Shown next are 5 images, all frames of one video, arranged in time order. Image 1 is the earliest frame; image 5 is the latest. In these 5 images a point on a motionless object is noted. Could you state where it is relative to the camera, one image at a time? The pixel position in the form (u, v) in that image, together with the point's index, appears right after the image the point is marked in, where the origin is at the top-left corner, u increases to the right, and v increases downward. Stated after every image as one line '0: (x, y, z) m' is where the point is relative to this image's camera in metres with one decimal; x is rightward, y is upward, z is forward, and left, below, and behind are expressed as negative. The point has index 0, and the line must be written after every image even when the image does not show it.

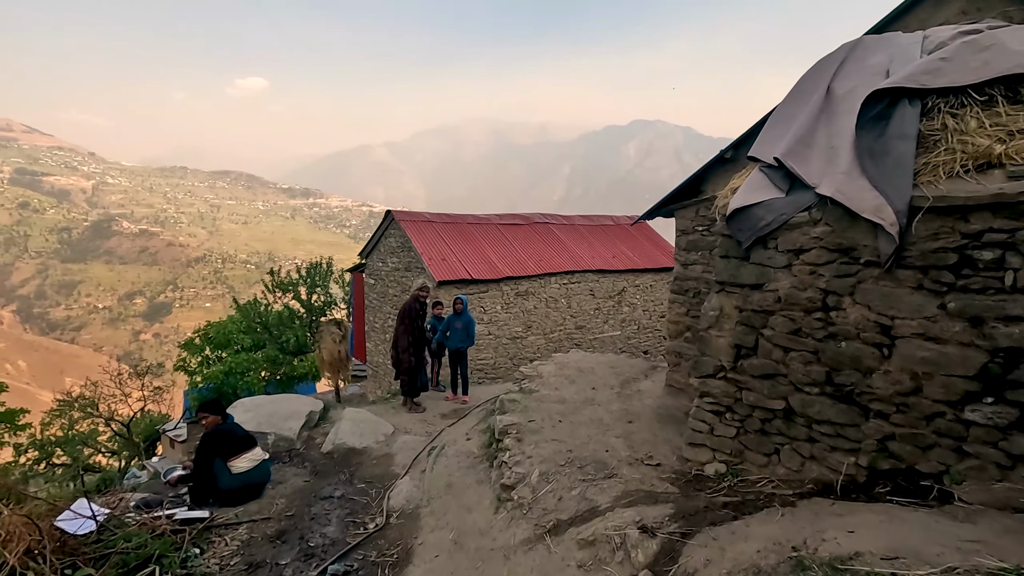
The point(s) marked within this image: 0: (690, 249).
0: (+1.9, +0.4, +5.6) m
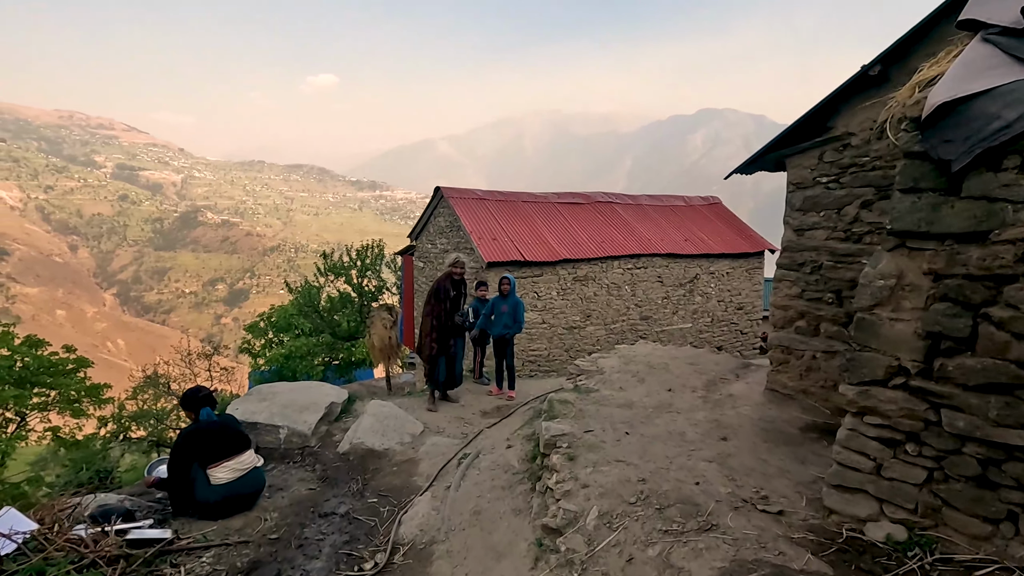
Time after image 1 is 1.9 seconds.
0: (+2.3, +0.6, +4.2) m
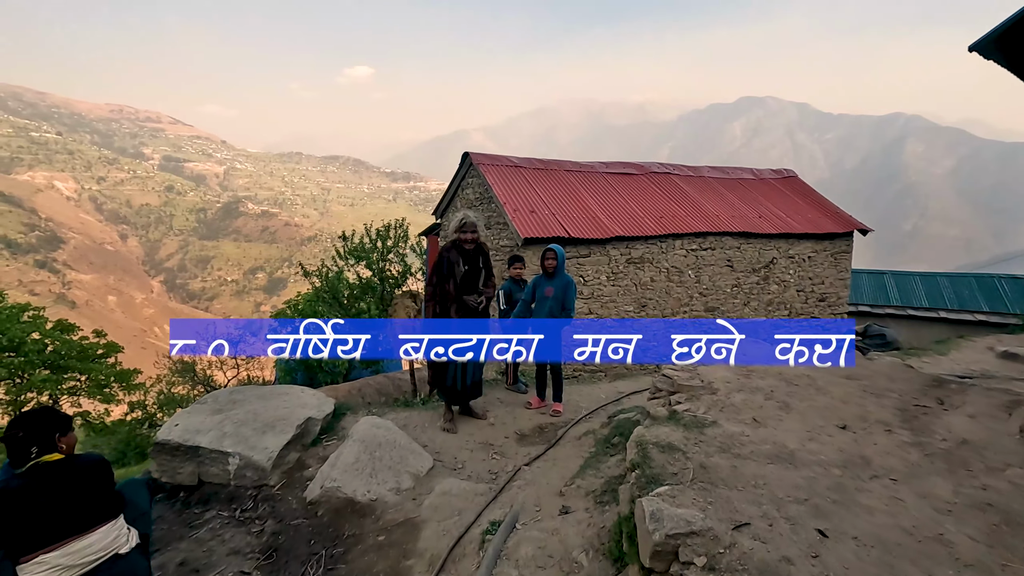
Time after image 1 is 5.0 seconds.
0: (+2.6, +0.8, +2.1) m
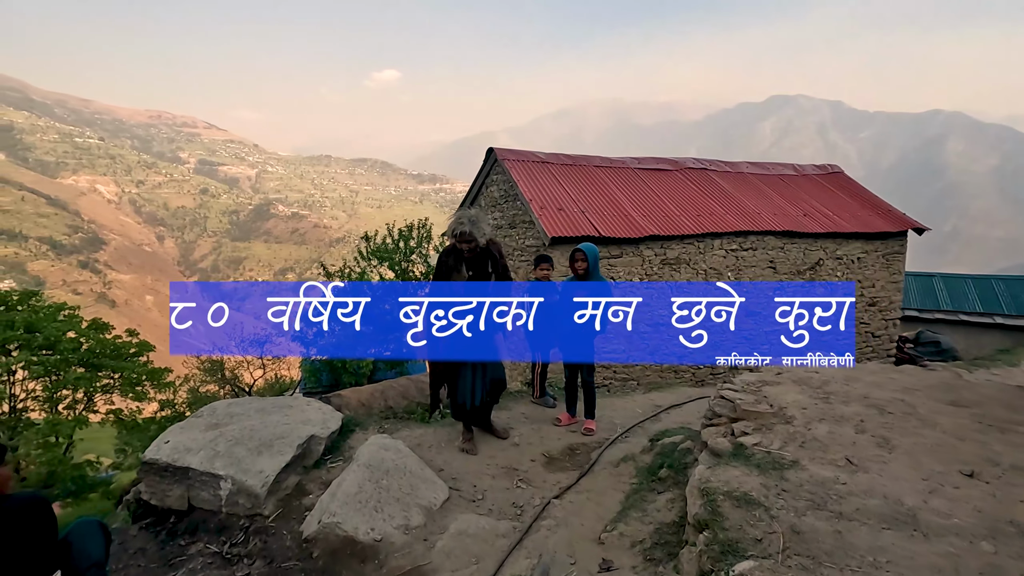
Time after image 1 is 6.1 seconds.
0: (+2.7, +0.8, +1.5) m
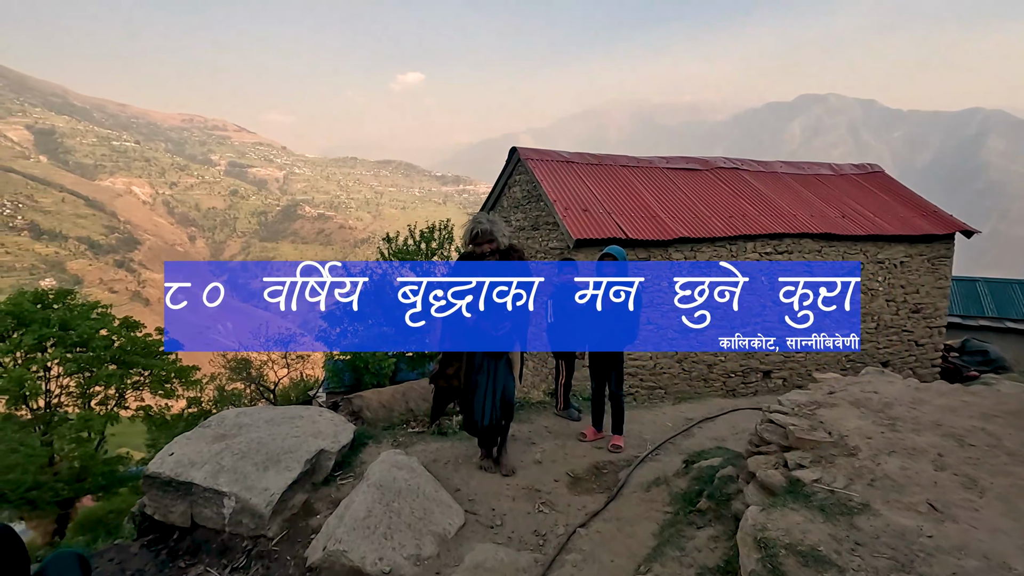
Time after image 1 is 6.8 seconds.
0: (+2.8, +0.7, +1.1) m
